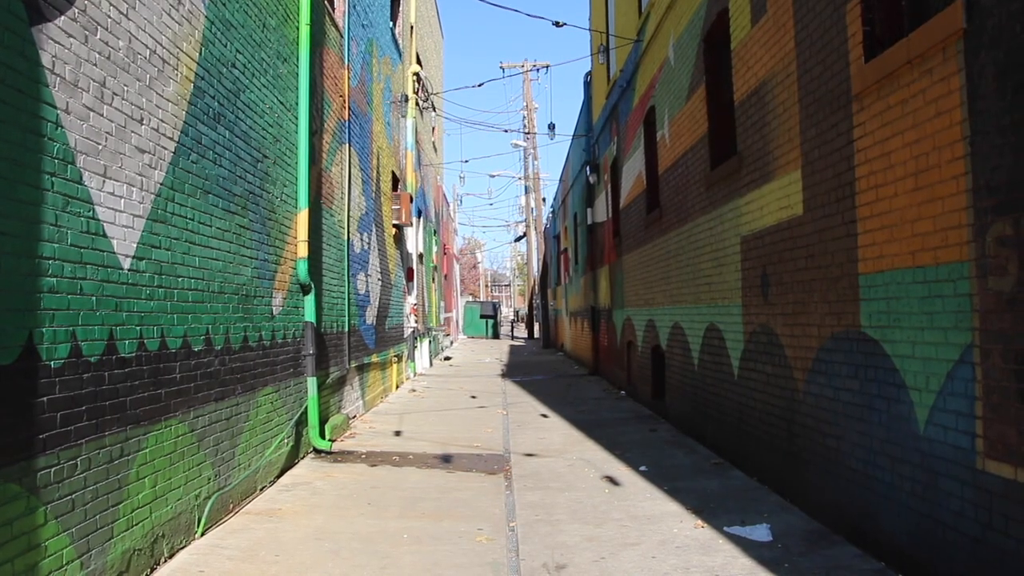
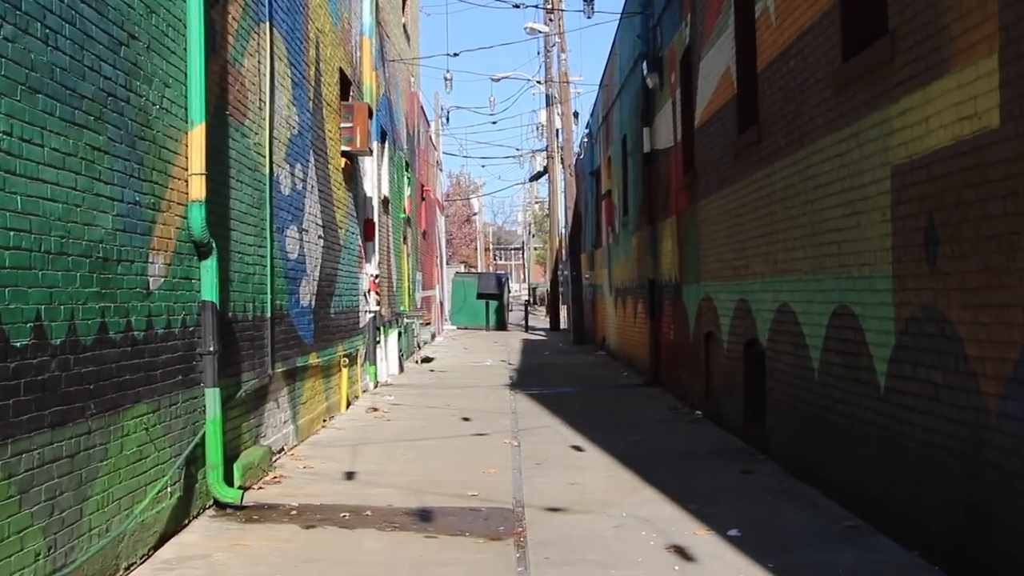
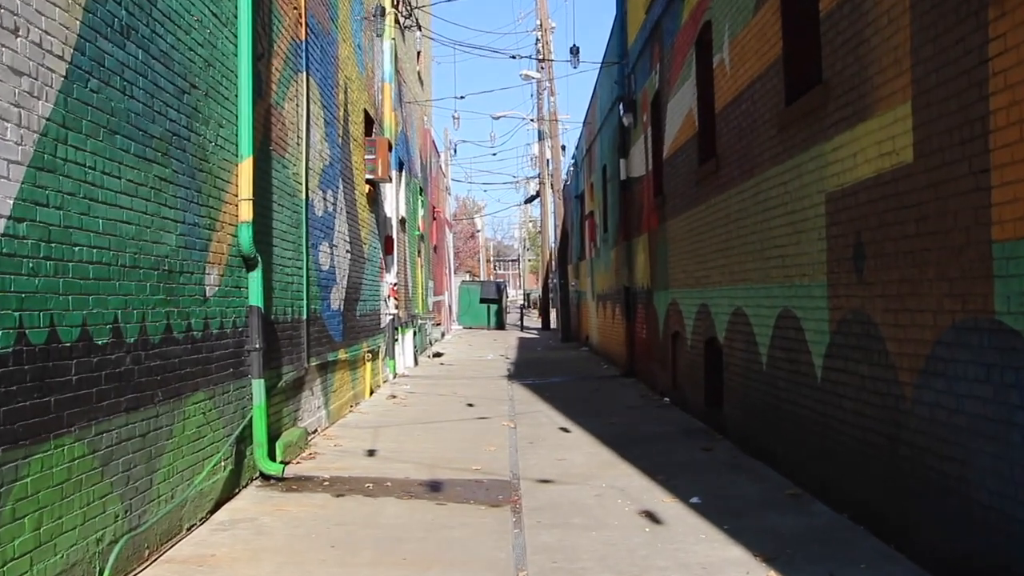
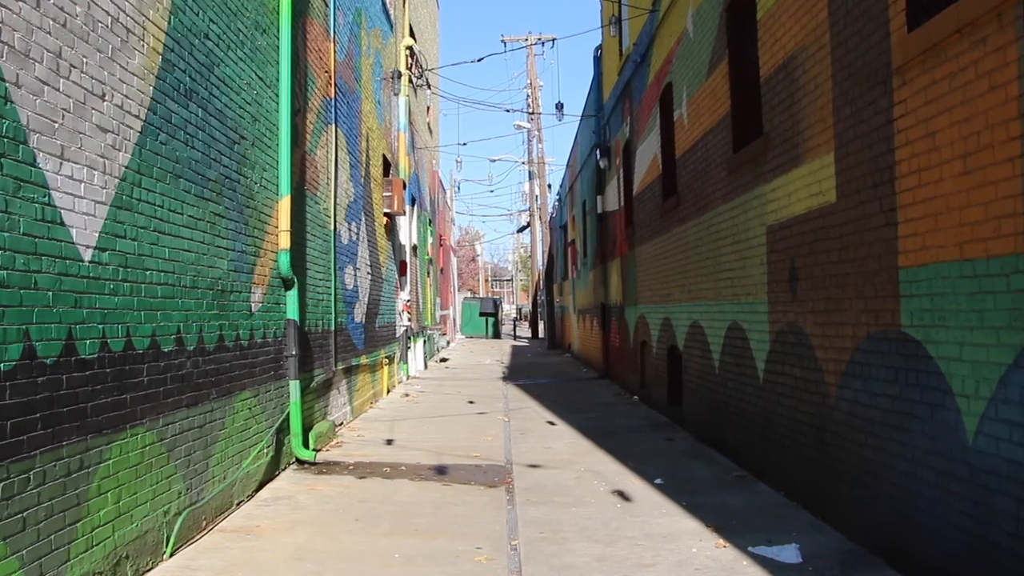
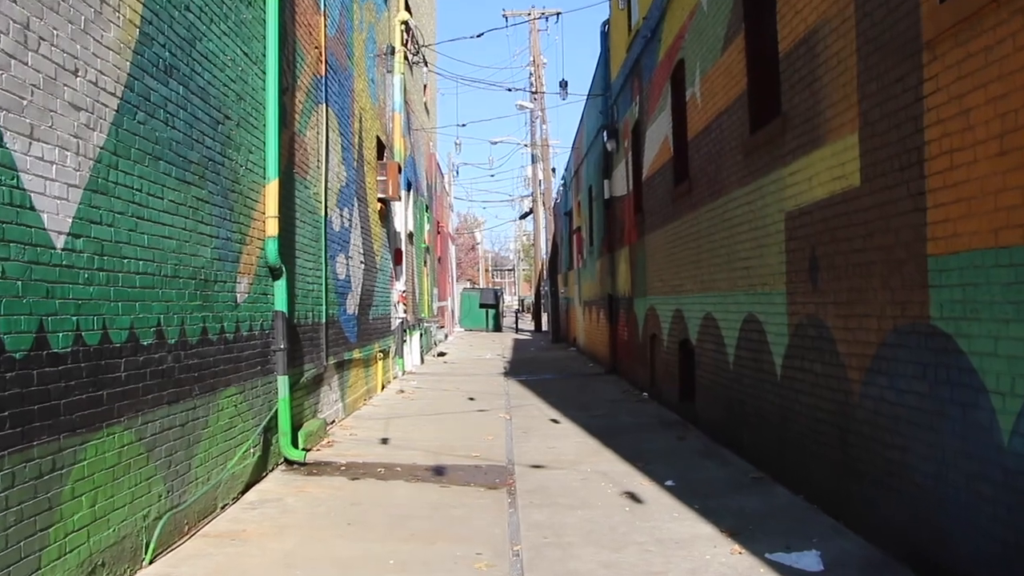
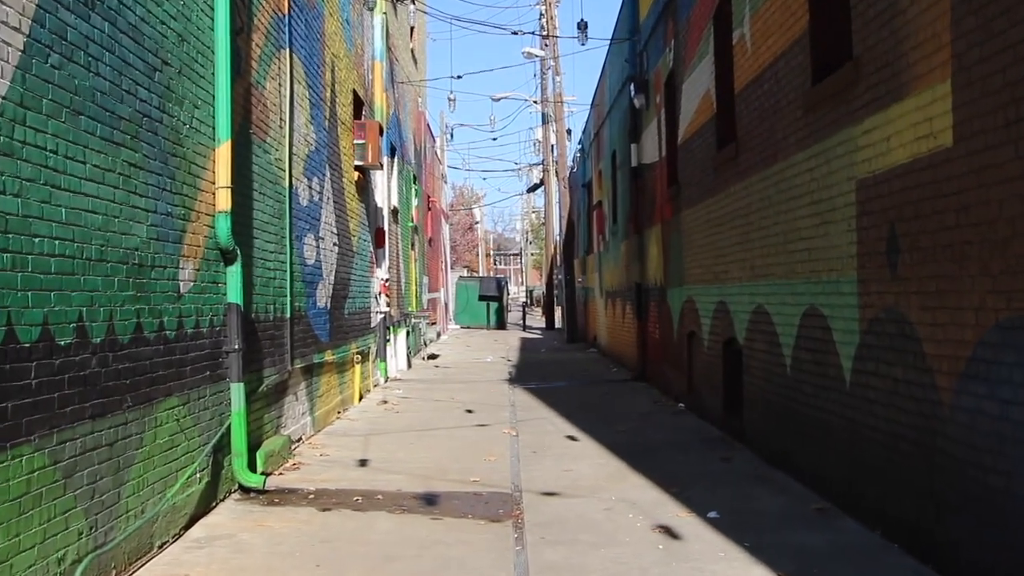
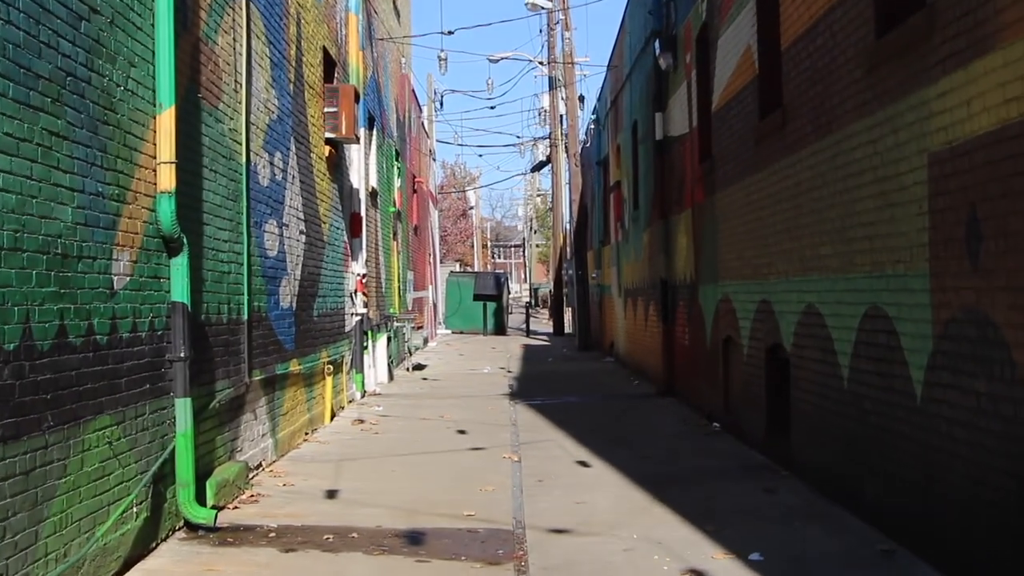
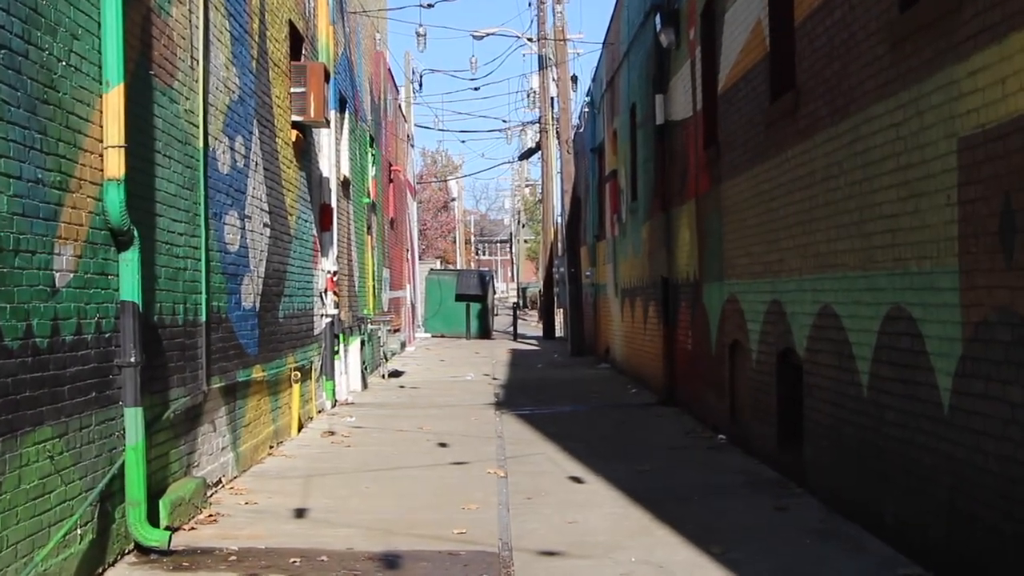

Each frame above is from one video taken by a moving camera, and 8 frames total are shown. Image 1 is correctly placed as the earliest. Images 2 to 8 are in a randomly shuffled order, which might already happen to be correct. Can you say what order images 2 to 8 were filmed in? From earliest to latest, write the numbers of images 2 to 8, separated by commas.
4, 5, 3, 6, 2, 7, 8
